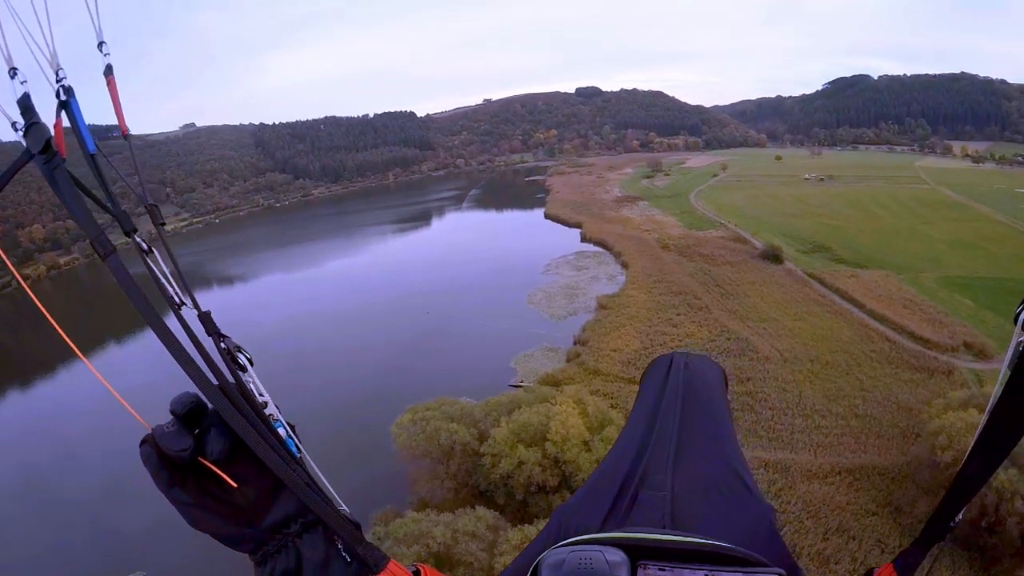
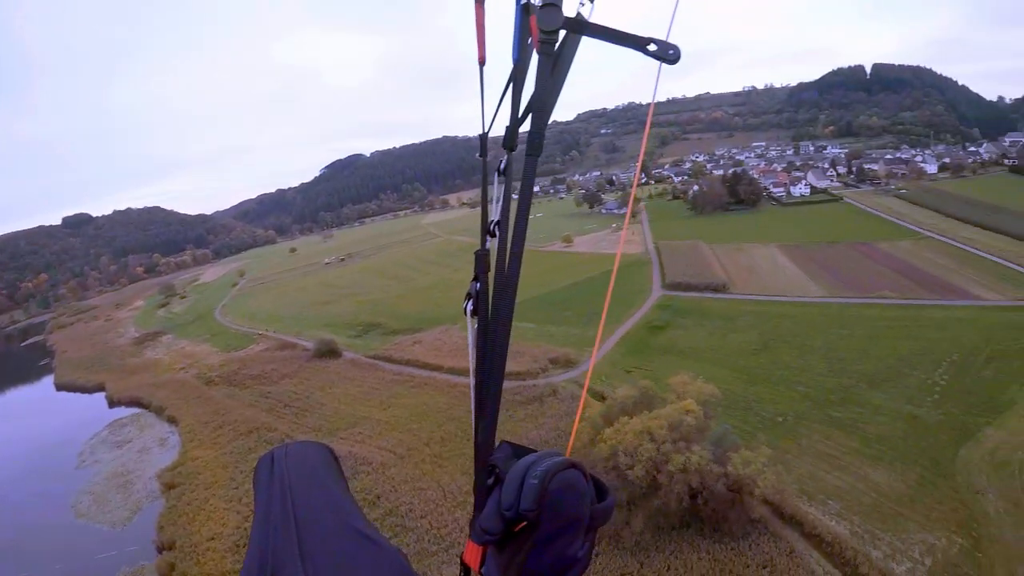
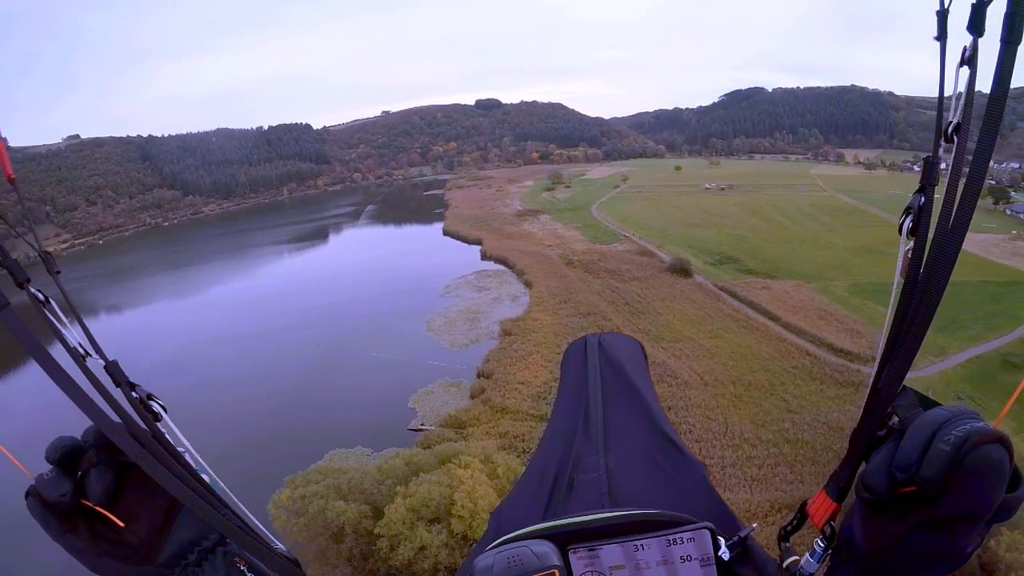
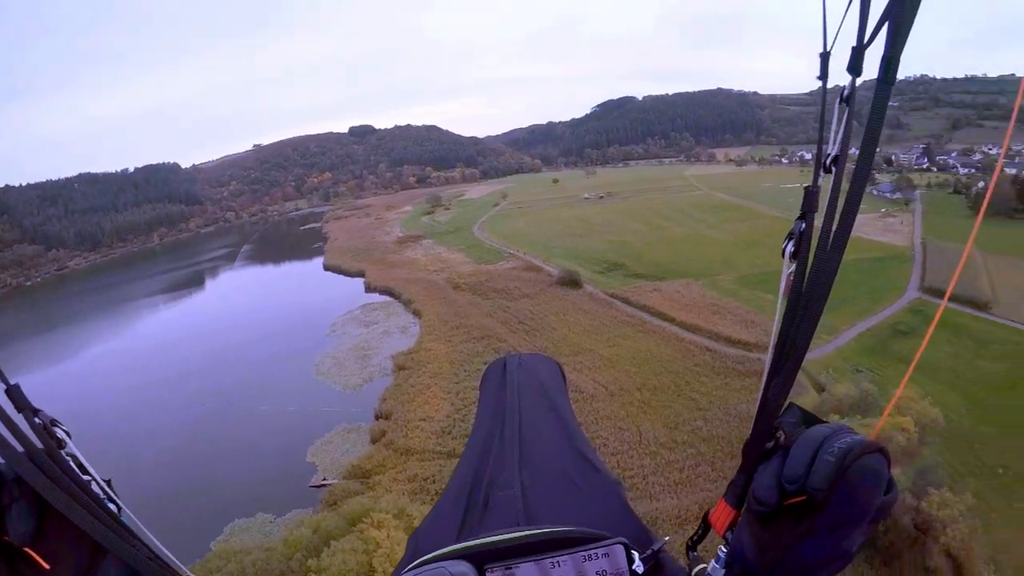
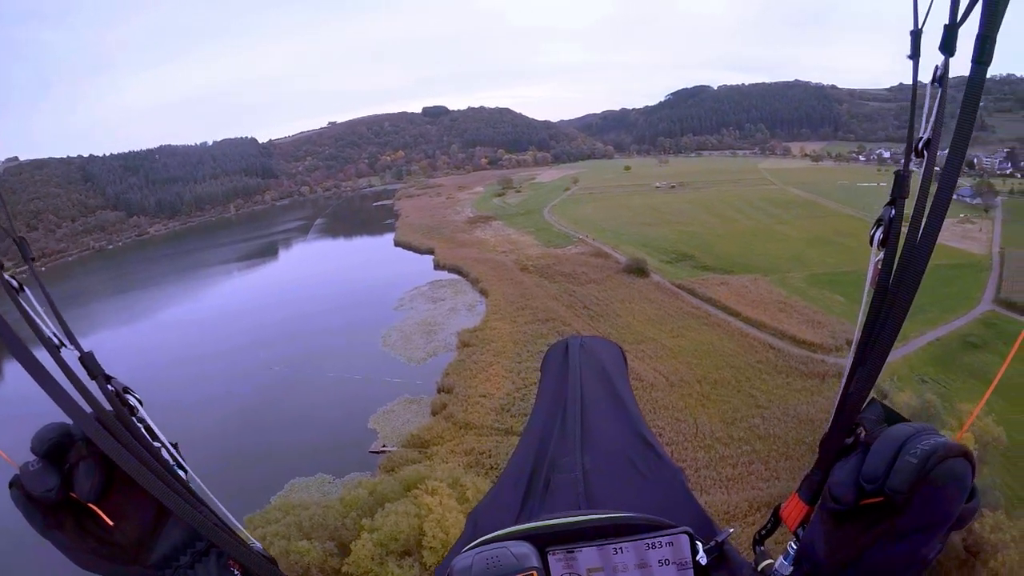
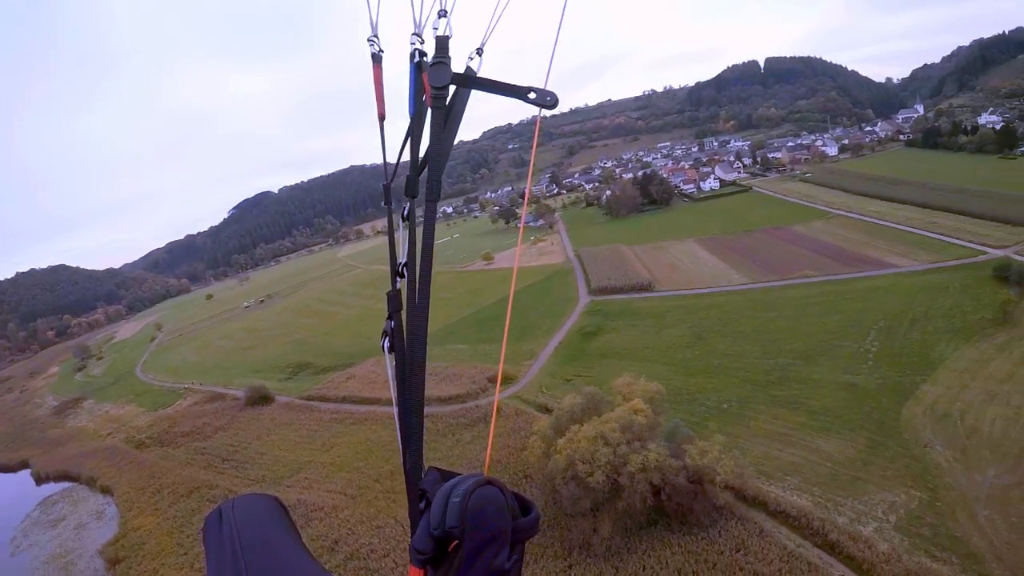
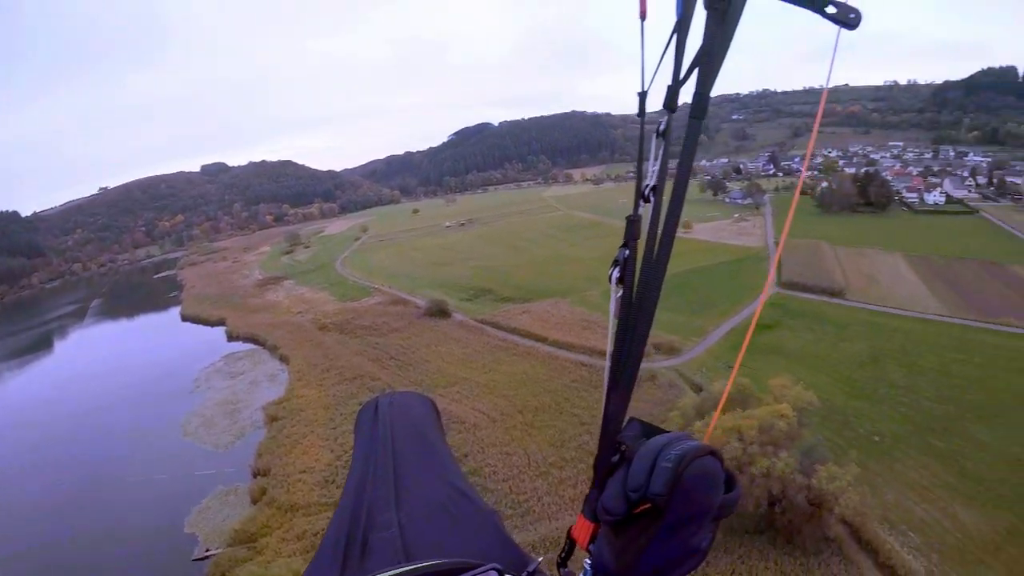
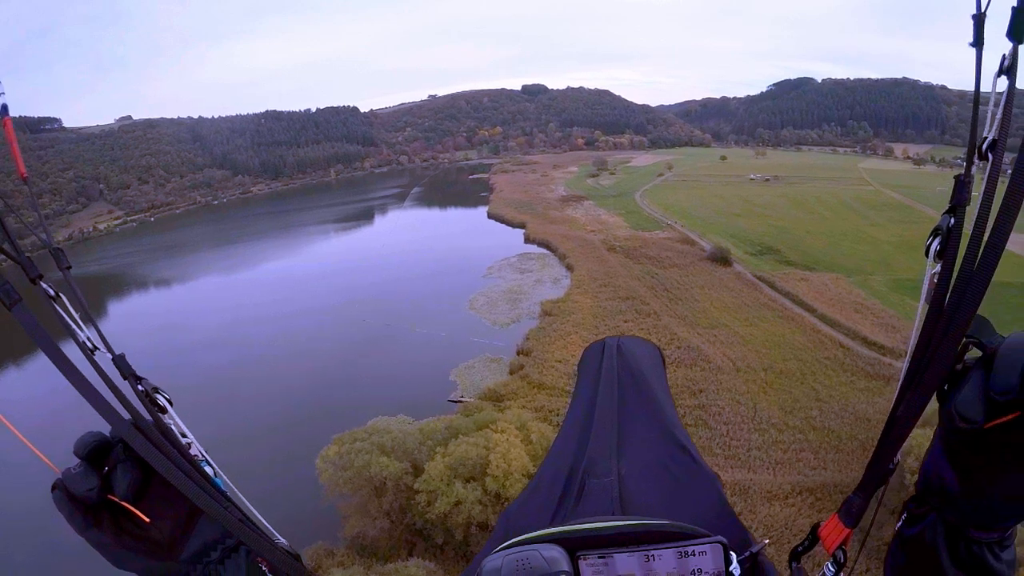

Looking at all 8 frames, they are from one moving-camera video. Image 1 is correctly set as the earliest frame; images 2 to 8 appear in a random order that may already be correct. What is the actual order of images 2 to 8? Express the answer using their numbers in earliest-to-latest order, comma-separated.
8, 3, 5, 4, 7, 2, 6
